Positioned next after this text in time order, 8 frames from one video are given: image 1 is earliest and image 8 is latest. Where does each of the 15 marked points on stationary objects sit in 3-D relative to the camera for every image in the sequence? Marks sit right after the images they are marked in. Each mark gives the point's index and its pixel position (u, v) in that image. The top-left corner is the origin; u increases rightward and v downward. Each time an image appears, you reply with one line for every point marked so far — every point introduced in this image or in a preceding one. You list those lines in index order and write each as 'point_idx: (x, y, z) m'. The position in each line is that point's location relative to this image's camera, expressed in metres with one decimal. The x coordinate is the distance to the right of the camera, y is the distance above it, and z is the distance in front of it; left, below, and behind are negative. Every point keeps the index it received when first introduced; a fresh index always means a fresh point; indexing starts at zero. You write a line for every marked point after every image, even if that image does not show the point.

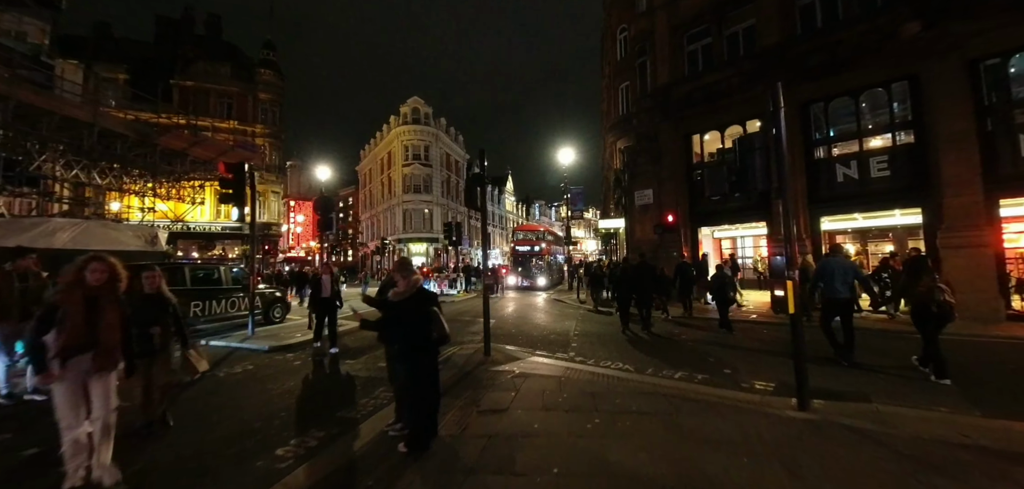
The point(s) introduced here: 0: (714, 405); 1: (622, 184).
0: (+2.8, -2.2, +5.0) m
1: (+6.1, +3.3, +19.8) m
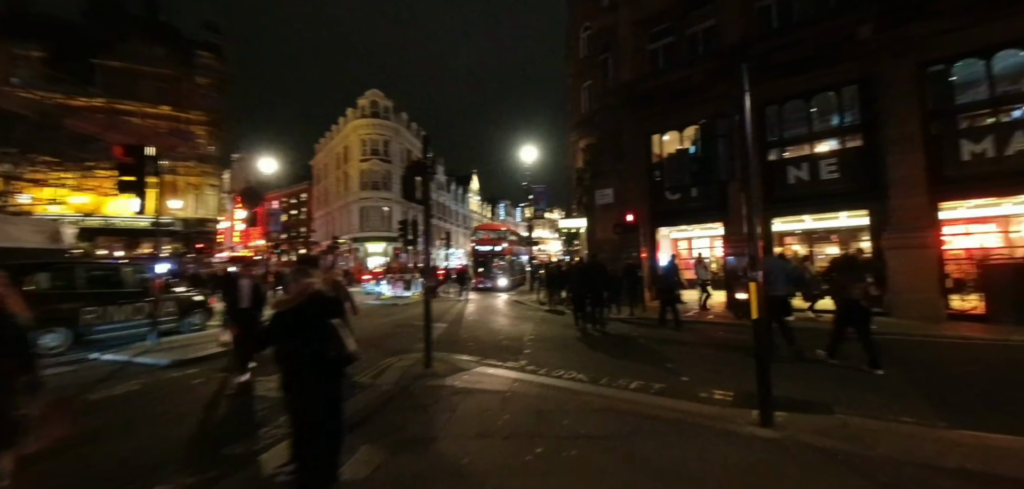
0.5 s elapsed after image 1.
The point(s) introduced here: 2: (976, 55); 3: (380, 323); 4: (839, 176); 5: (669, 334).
0: (+2.0, -2.2, +4.4) m
1: (+3.9, +3.3, +19.4) m
2: (+14.2, +5.8, +10.6) m
3: (-5.0, -2.9, +13.1) m
4: (+11.3, +2.4, +12.3) m
5: (+4.9, -2.7, +11.2) m
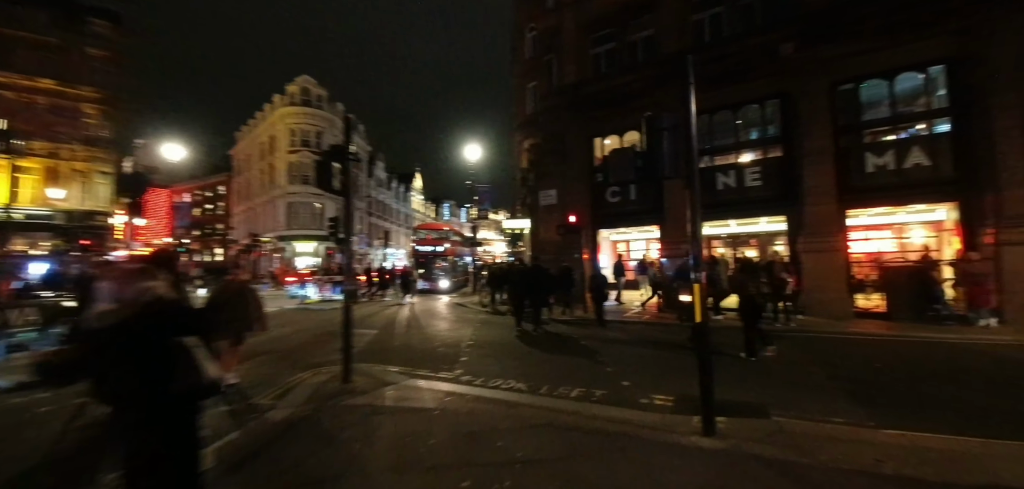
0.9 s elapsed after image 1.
0: (+1.2, -2.2, +4.0) m
1: (+0.8, +3.3, +19.2) m
2: (+12.5, +5.6, +12.1) m
3: (-7.0, -2.8, +11.6) m
4: (+9.2, +2.2, +13.3) m
5: (+3.0, -2.7, +11.2) m
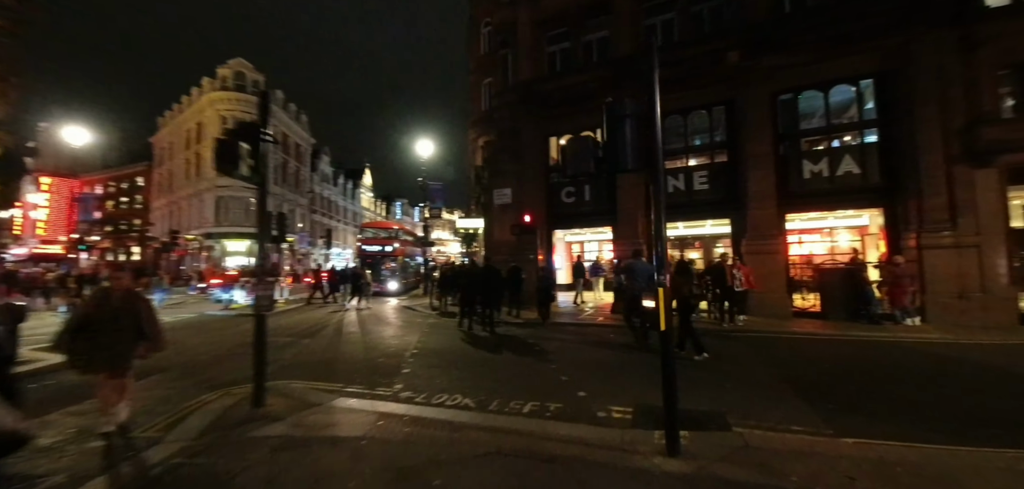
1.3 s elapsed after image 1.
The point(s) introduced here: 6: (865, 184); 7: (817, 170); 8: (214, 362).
0: (+0.6, -2.1, +3.5) m
1: (-1.6, +3.3, +18.6) m
2: (+10.9, +5.5, +12.9) m
3: (-8.5, -2.7, +10.0) m
4: (+7.5, +2.2, +13.7) m
5: (+1.5, -2.7, +10.9) m
6: (+11.5, +2.0, +11.8) m
7: (+10.6, +2.6, +12.5) m
8: (-6.8, -2.7, +8.2) m
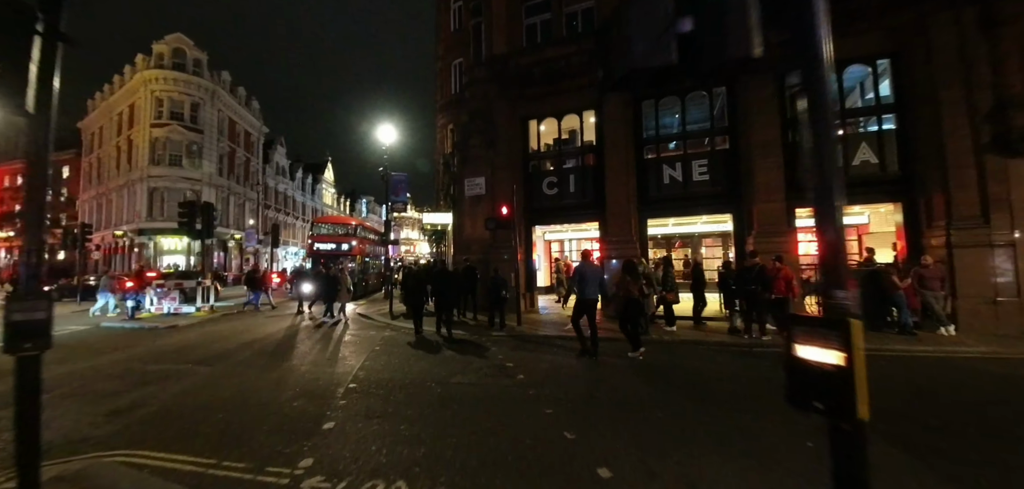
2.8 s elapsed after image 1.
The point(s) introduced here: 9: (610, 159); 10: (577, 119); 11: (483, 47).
0: (+0.5, -2.0, +1.4) m
1: (-2.7, +3.4, +16.3) m
2: (+10.1, +5.6, +11.6) m
3: (-9.0, -2.6, +7.2) m
4: (+6.7, +2.2, +12.2) m
5: (+0.9, -2.6, +8.8) m
6: (+10.8, +2.0, +10.5) m
7: (+9.8, +2.6, +11.1) m
8: (-7.2, -2.5, +5.5) m
9: (+3.5, +3.1, +12.9) m
10: (+2.6, +5.0, +14.0) m
11: (-1.2, +8.7, +15.8) m
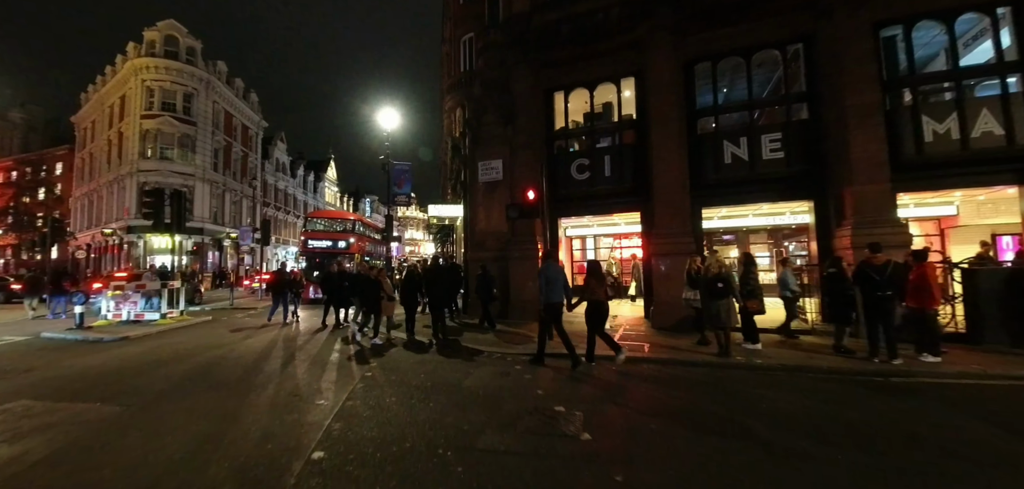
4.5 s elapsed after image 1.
0: (+1.1, -1.8, -0.9) m
1: (-2.0, +3.5, +14.0) m
2: (+10.8, +5.8, +9.2) m
3: (-8.3, -2.4, +5.0) m
4: (+7.4, +2.4, +9.8) m
5: (+1.6, -2.4, +6.5) m
6: (+11.5, +2.2, +8.1) m
7: (+10.5, +2.8, +8.7) m
8: (-6.5, -2.3, +3.3) m
9: (+4.3, +3.2, +10.6) m
10: (+3.3, +5.1, +11.7) m
11: (-0.4, +8.8, +13.6) m
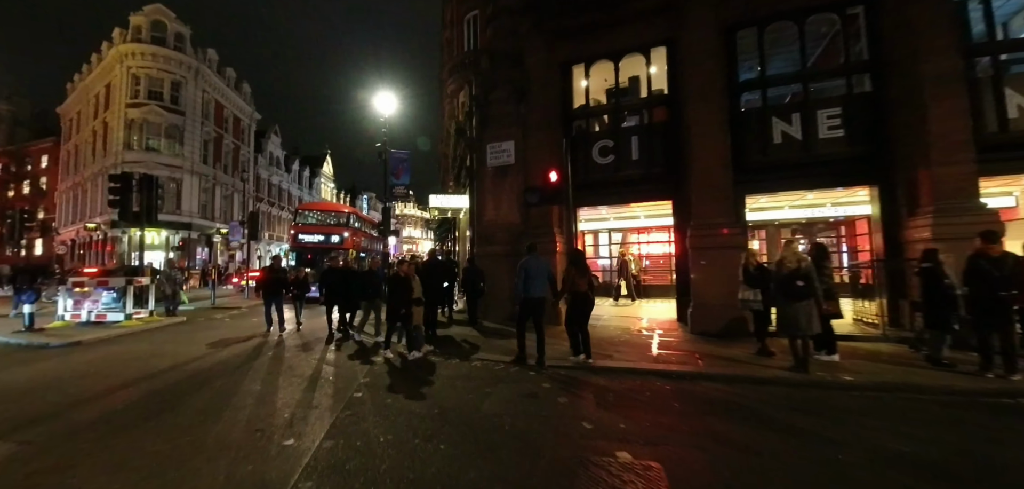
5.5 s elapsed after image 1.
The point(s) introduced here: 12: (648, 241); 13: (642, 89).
0: (+1.6, -1.6, -2.2) m
1: (-1.6, +3.8, +12.7) m
2: (+11.2, +5.9, +7.9) m
3: (-7.9, -2.2, +3.6) m
4: (+7.8, +2.6, +8.5) m
5: (+2.0, -2.2, +5.2) m
6: (+11.9, +2.3, +6.8) m
7: (+10.9, +3.0, +7.4) m
8: (-6.1, -2.1, +1.9) m
9: (+4.7, +3.4, +9.2) m
10: (+3.7, +5.3, +10.4) m
11: (0.0, +9.0, +12.2) m
12: (+5.7, +0.2, +15.0) m
13: (+3.7, +4.5, +10.3) m
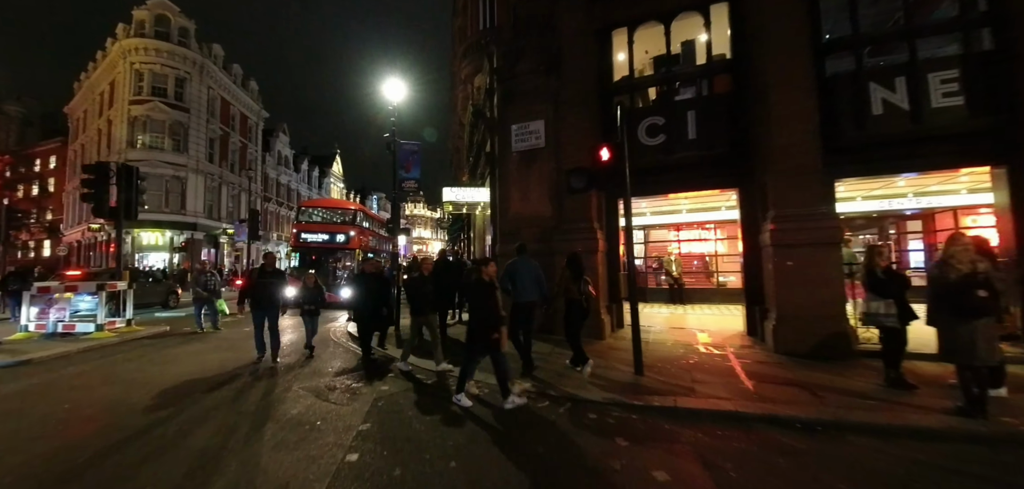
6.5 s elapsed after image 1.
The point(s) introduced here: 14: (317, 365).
0: (+2.0, -1.6, -3.9) m
1: (-0.8, +3.8, +11.1) m
2: (+11.9, +6.0, +6.0) m
3: (-7.3, -2.1, +2.2) m
4: (+8.5, +2.7, +6.7) m
5: (+2.6, -2.2, +3.5) m
6: (+12.5, +2.4, +4.9) m
7: (+11.6, +3.1, +5.6) m
8: (-5.6, -2.1, +0.4) m
9: (+5.4, +3.5, +7.5) m
10: (+4.4, +5.4, +8.7) m
11: (+0.8, +9.1, +10.6) m
12: (+6.6, +0.2, +13.3) m
13: (+4.5, +4.5, +8.6) m
14: (-3.6, -2.5, +7.6) m
